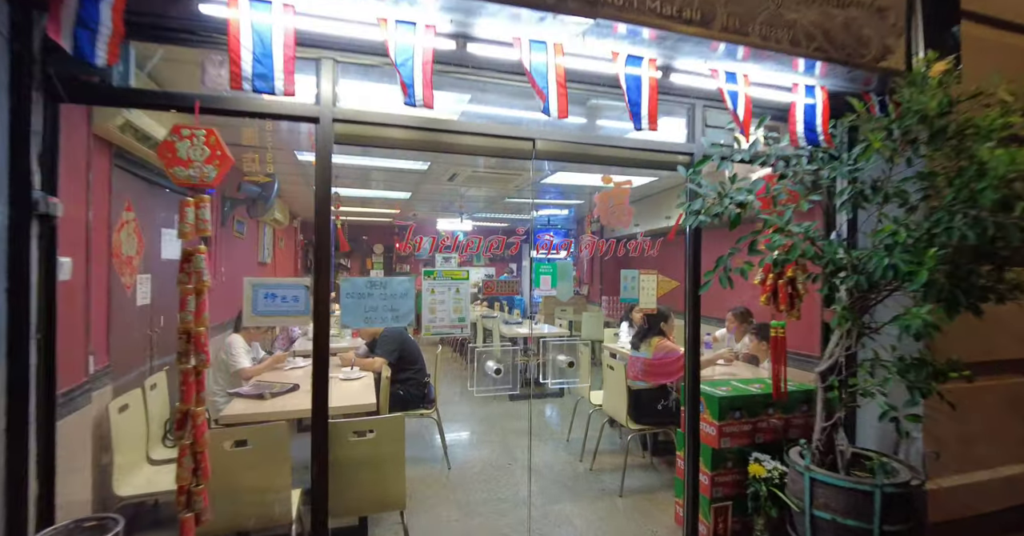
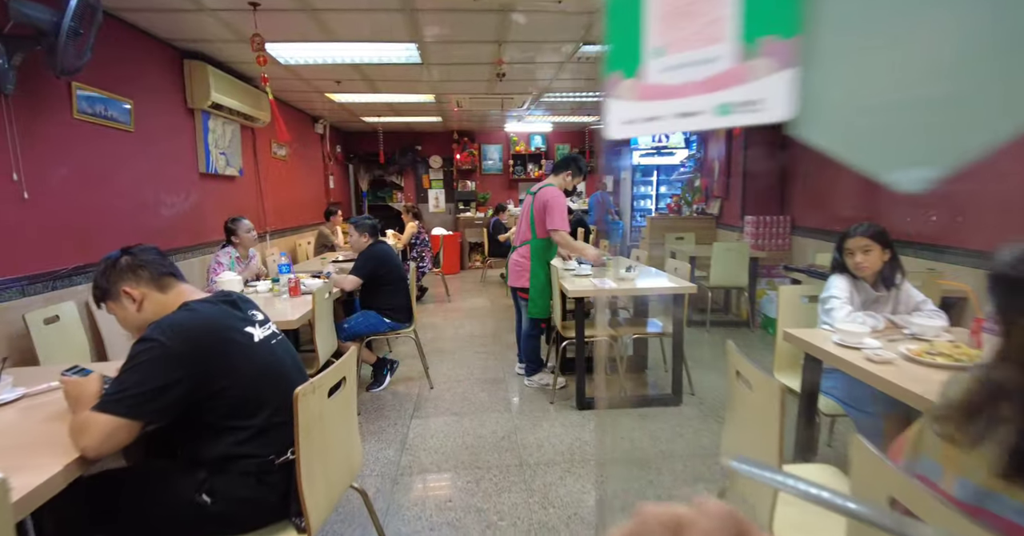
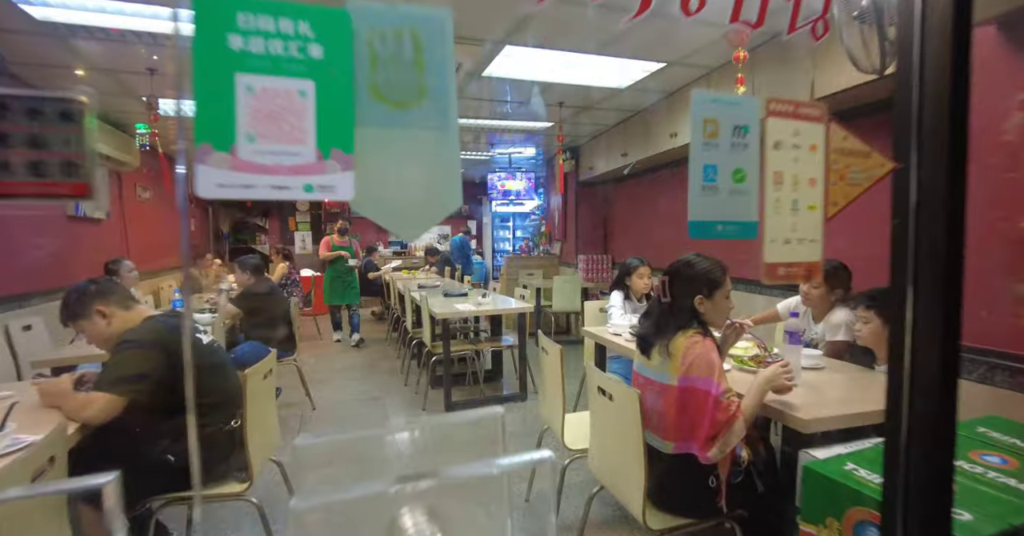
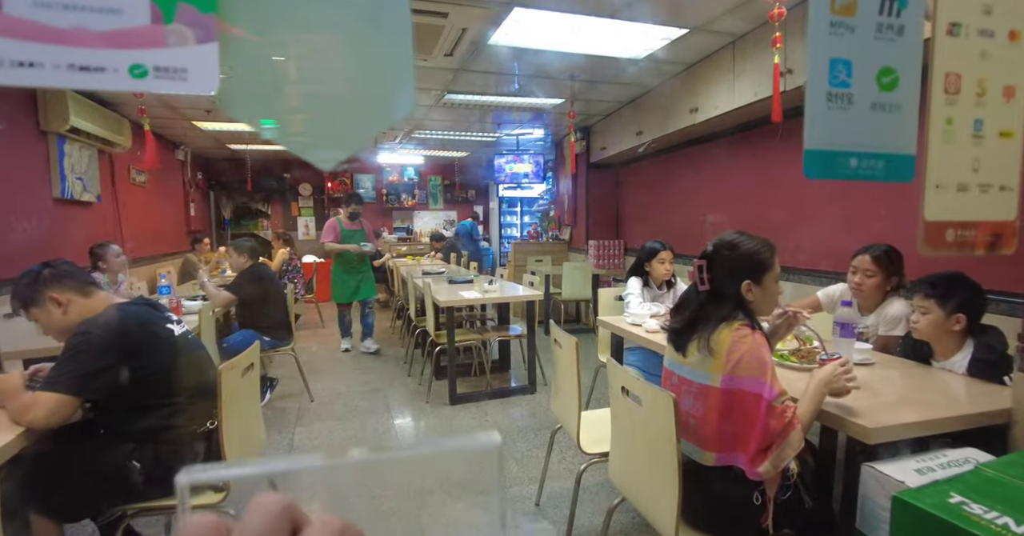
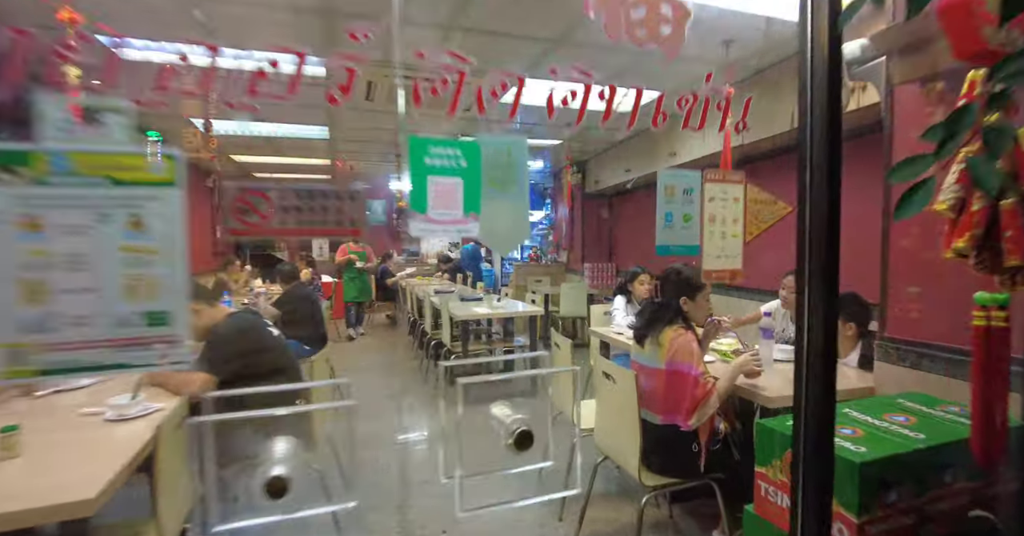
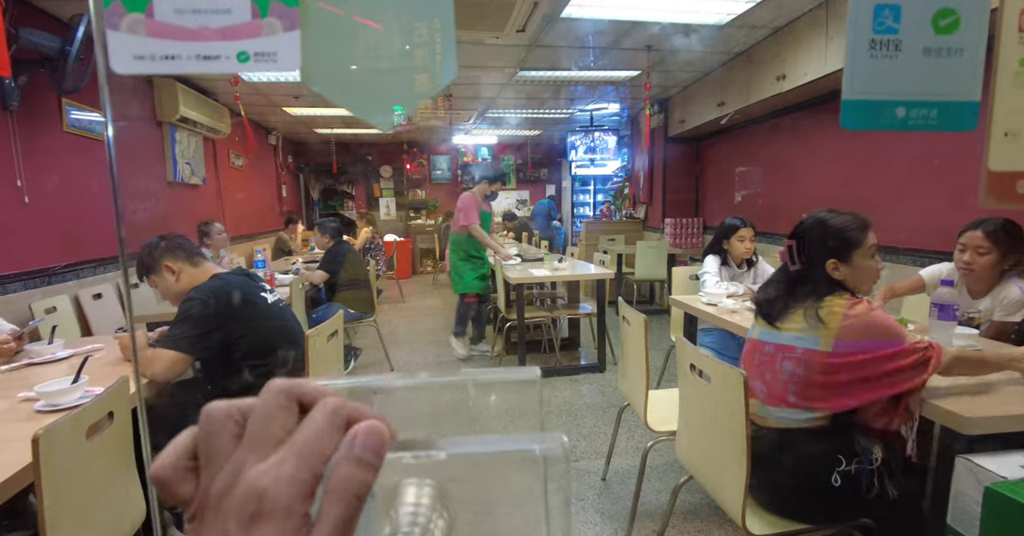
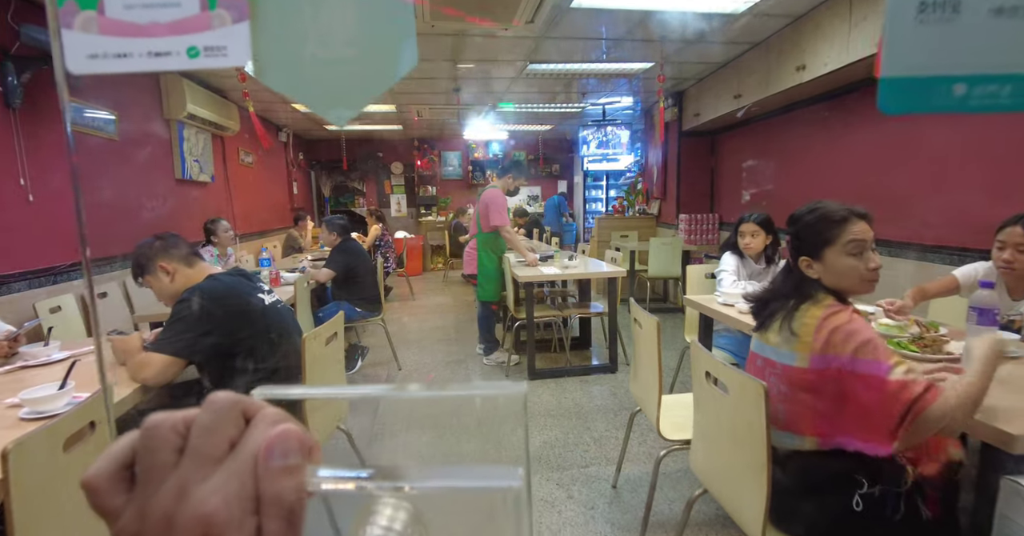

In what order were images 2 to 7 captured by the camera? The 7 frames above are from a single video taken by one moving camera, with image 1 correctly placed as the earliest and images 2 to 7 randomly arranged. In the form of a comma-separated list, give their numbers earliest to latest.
5, 3, 4, 6, 7, 2
